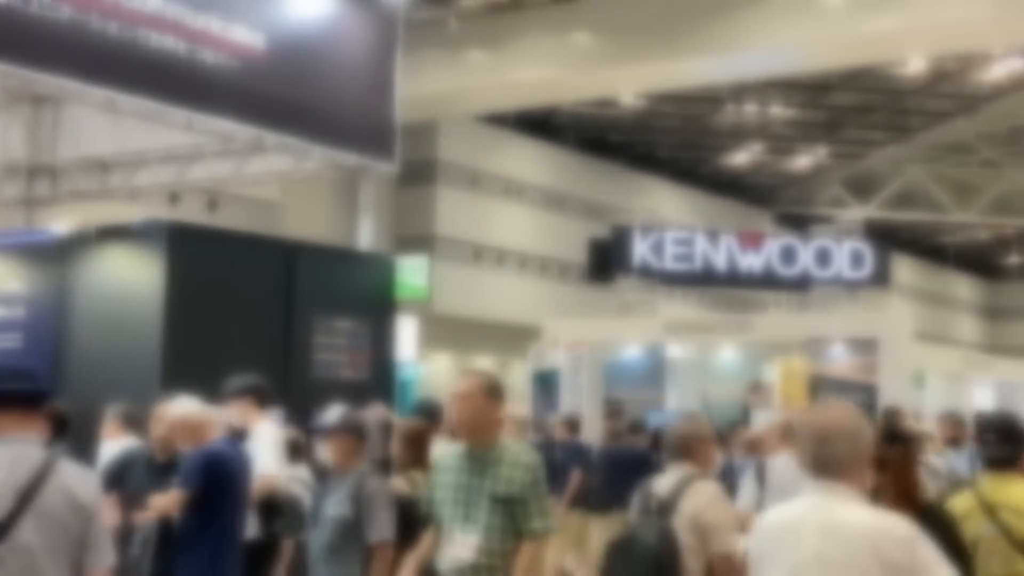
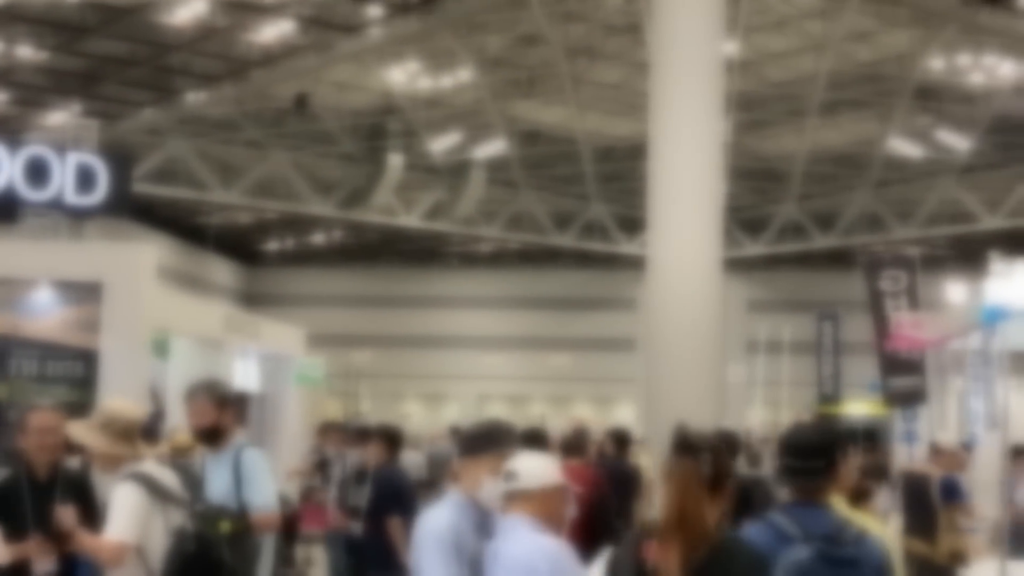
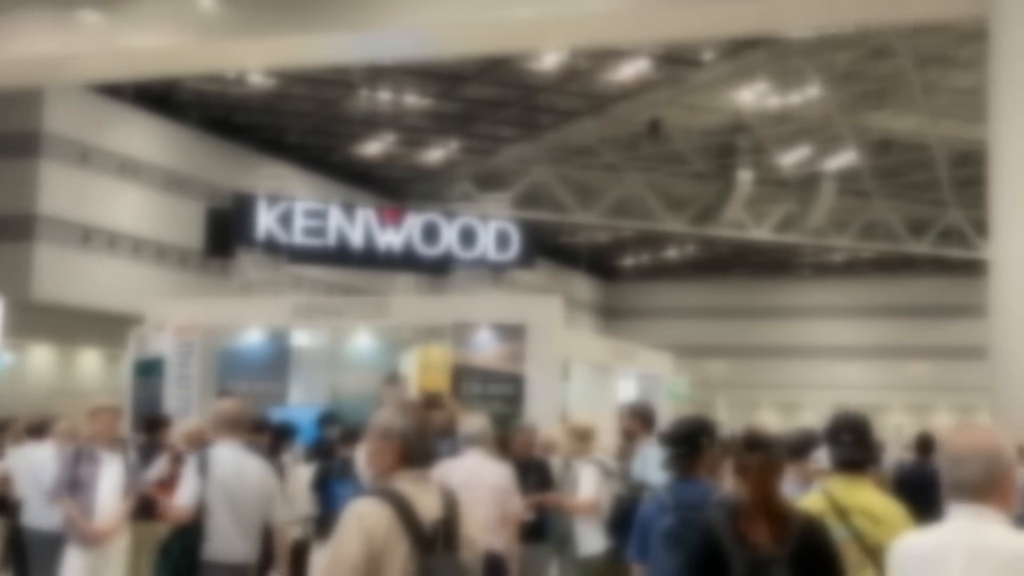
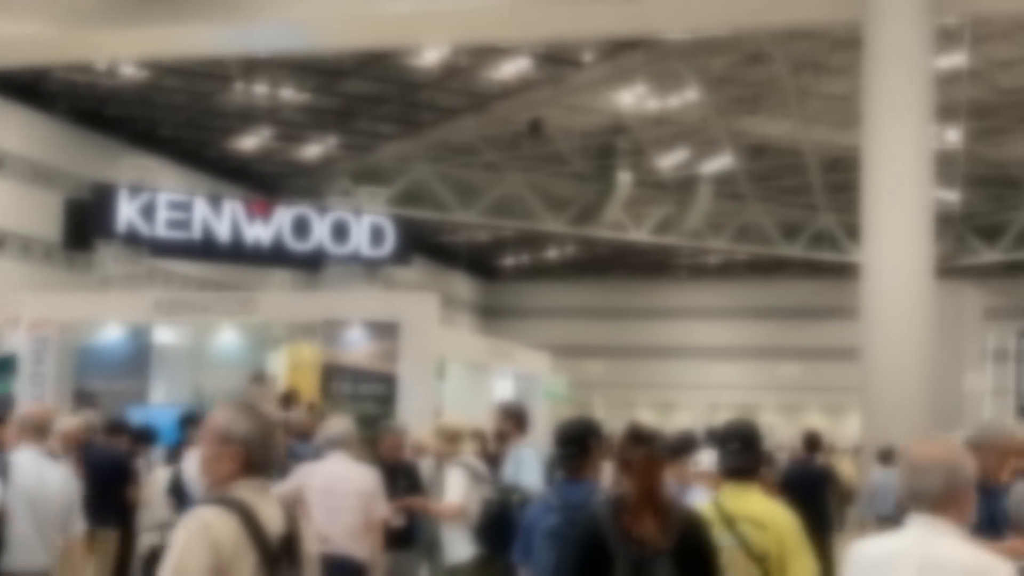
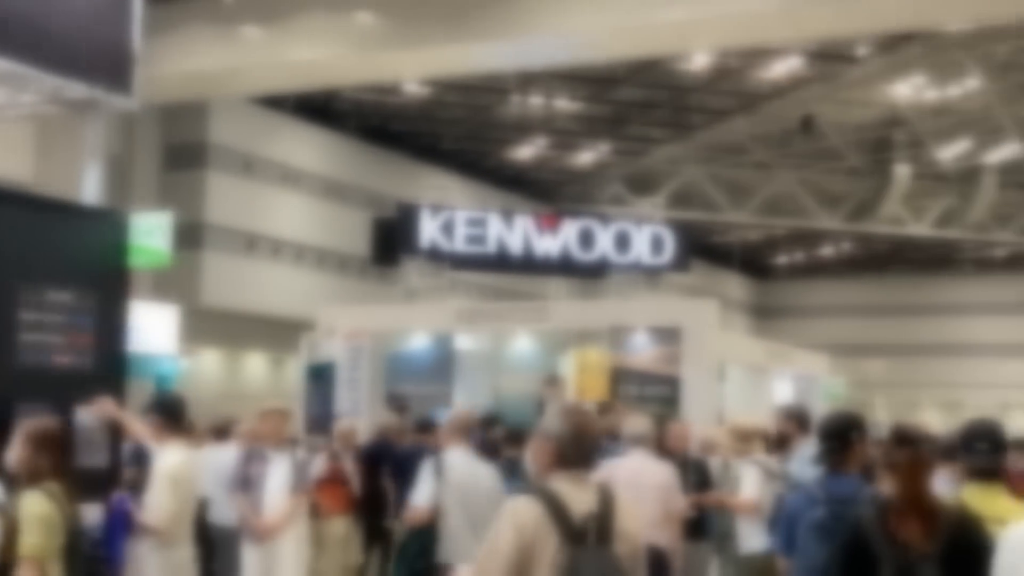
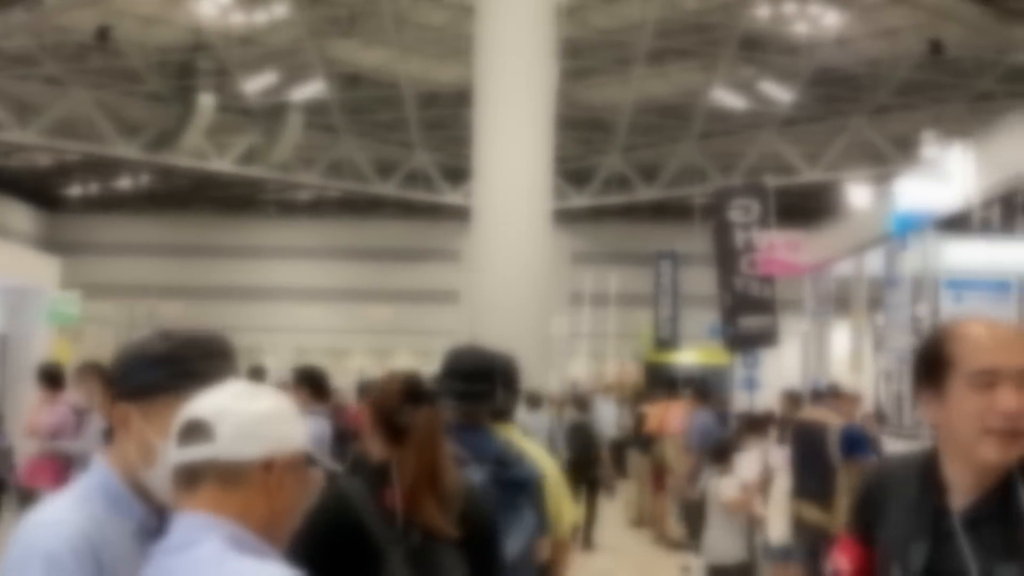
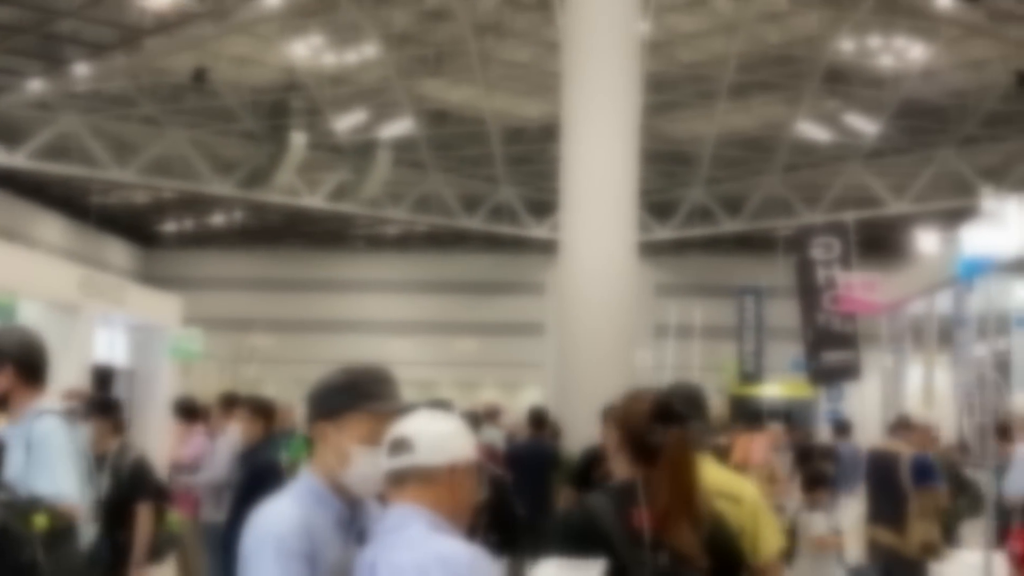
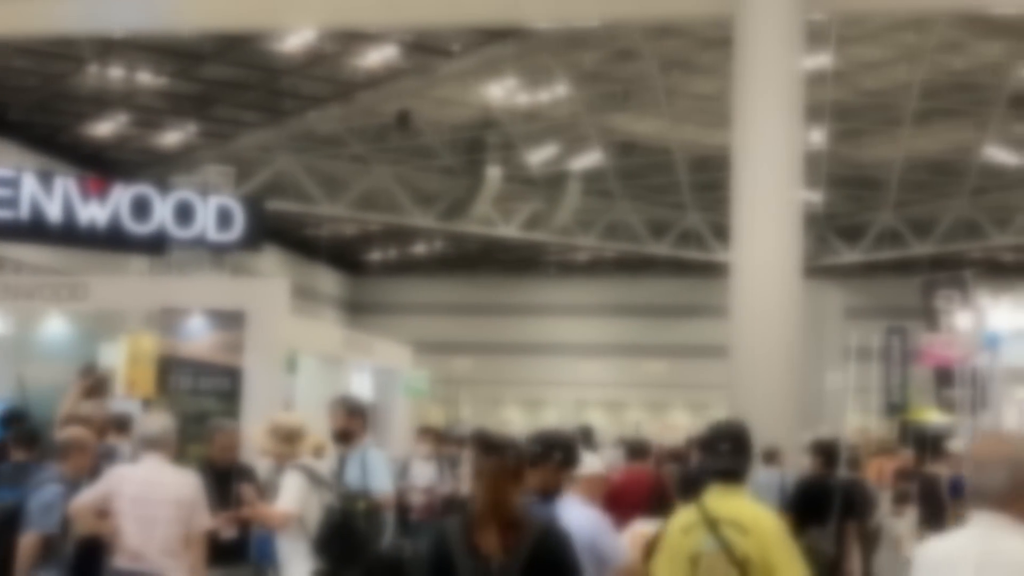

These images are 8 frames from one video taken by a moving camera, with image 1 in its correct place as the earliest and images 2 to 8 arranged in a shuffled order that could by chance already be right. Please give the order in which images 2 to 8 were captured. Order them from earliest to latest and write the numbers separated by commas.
5, 3, 4, 8, 2, 7, 6
